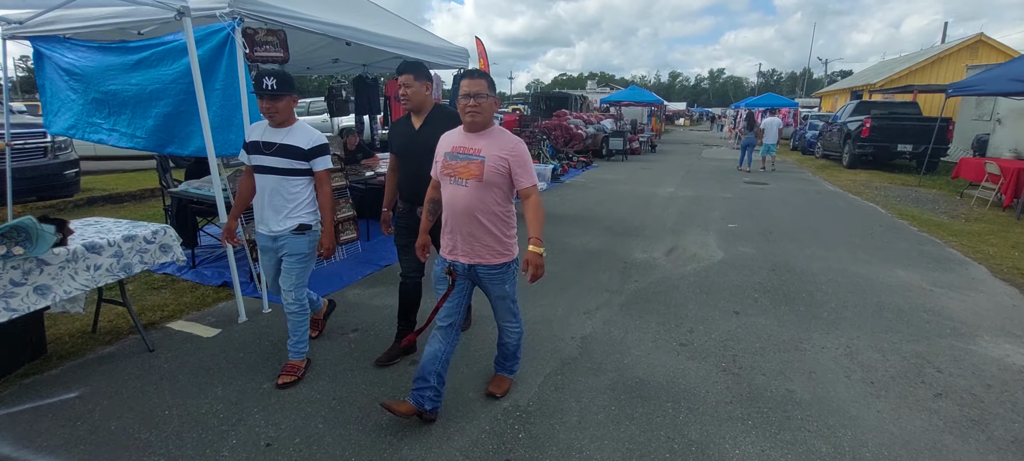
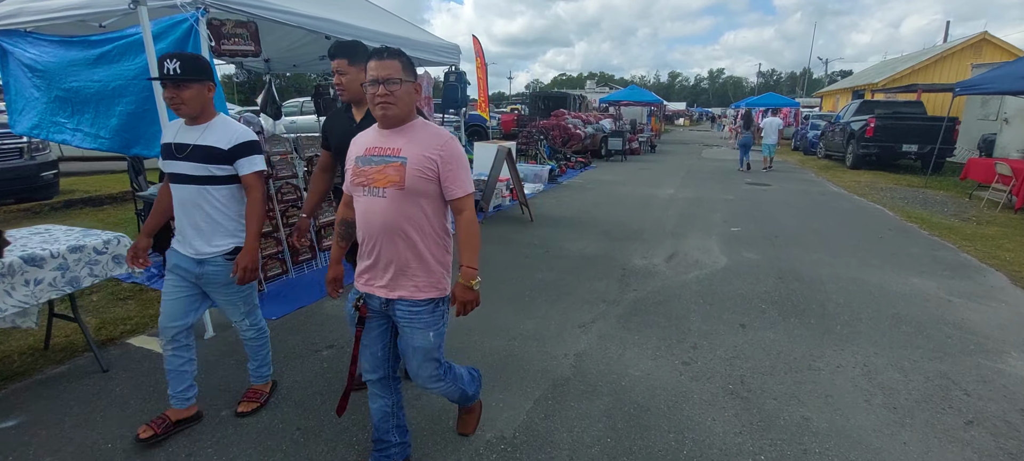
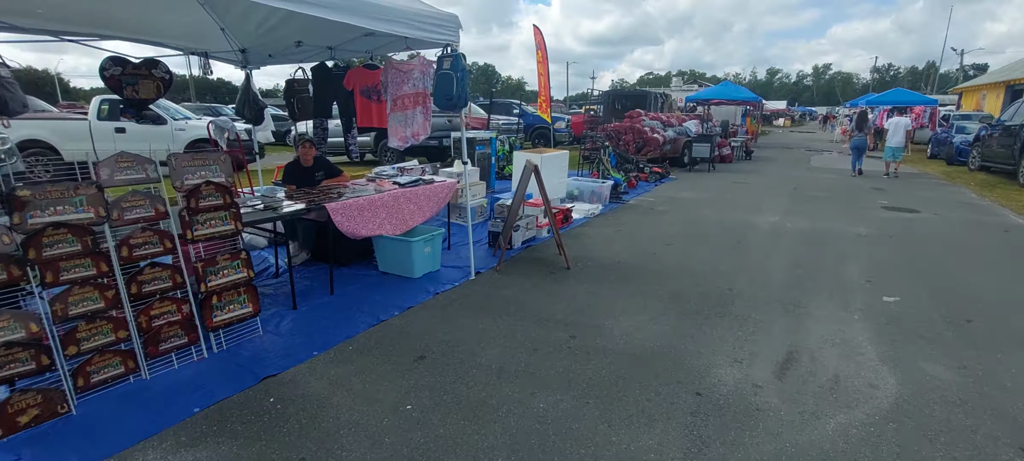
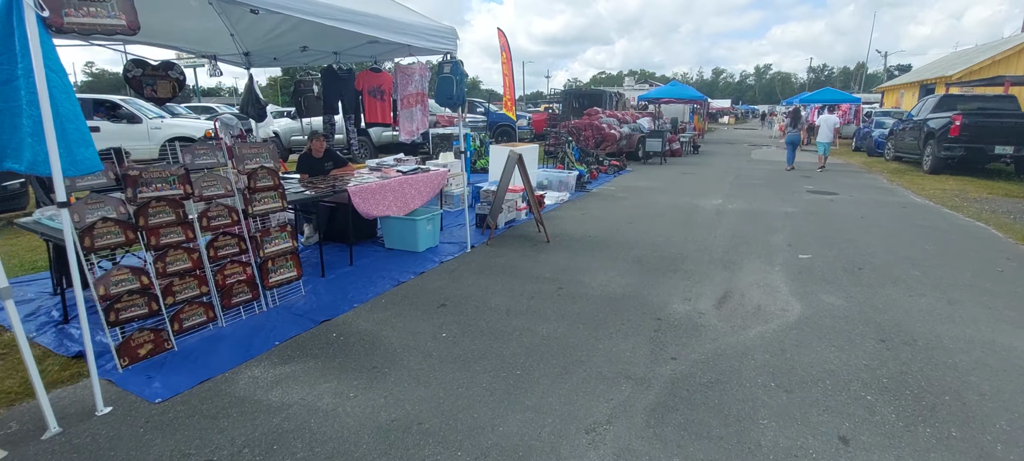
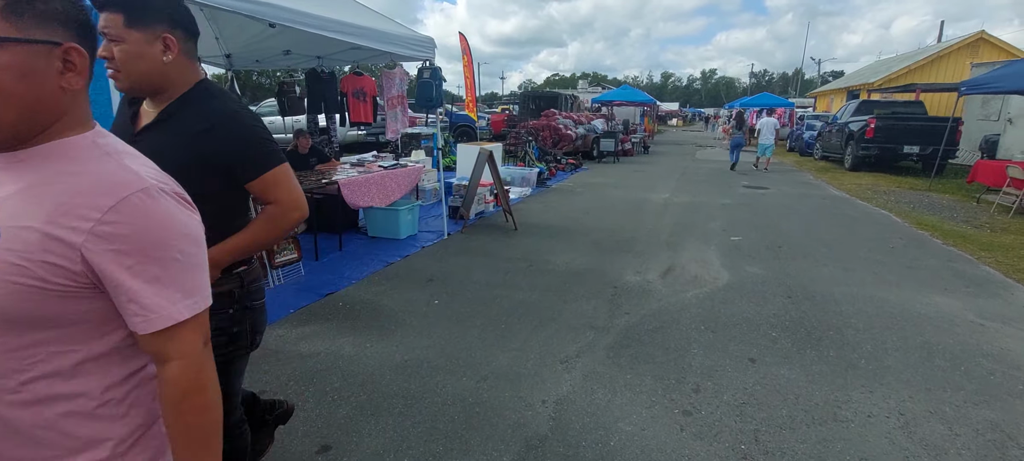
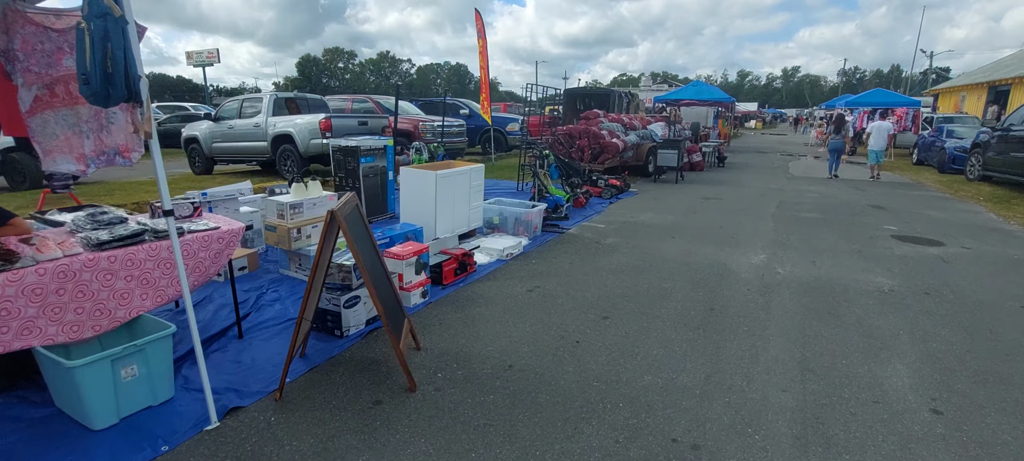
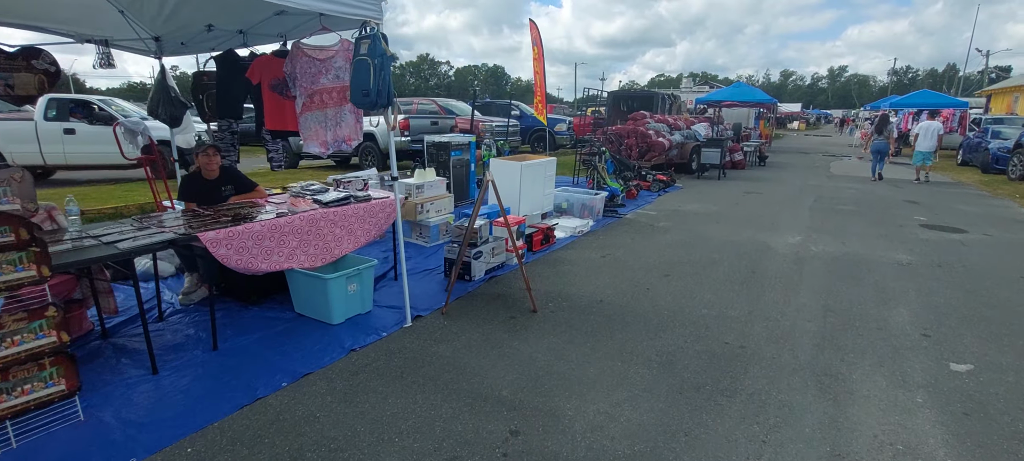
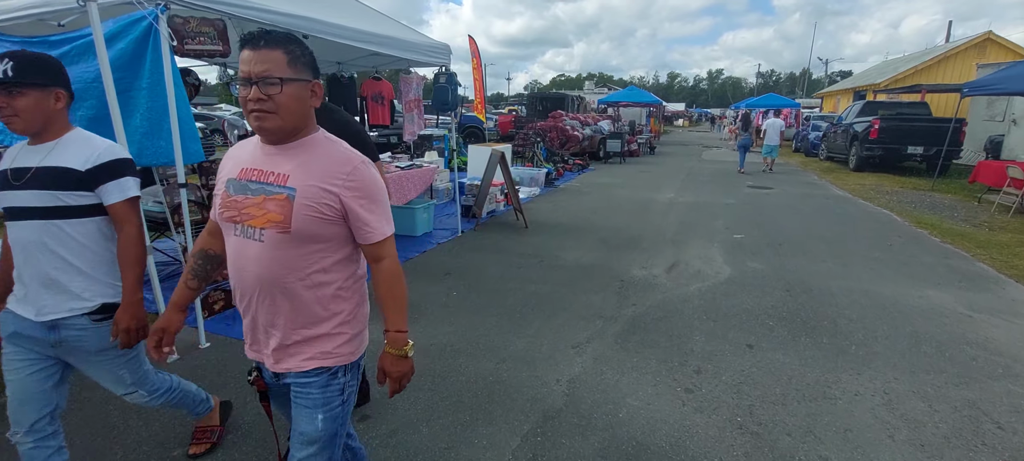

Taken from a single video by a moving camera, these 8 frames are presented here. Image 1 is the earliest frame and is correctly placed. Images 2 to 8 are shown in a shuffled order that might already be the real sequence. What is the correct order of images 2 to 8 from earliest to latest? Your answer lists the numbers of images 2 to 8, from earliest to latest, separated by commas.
2, 8, 5, 4, 3, 7, 6
